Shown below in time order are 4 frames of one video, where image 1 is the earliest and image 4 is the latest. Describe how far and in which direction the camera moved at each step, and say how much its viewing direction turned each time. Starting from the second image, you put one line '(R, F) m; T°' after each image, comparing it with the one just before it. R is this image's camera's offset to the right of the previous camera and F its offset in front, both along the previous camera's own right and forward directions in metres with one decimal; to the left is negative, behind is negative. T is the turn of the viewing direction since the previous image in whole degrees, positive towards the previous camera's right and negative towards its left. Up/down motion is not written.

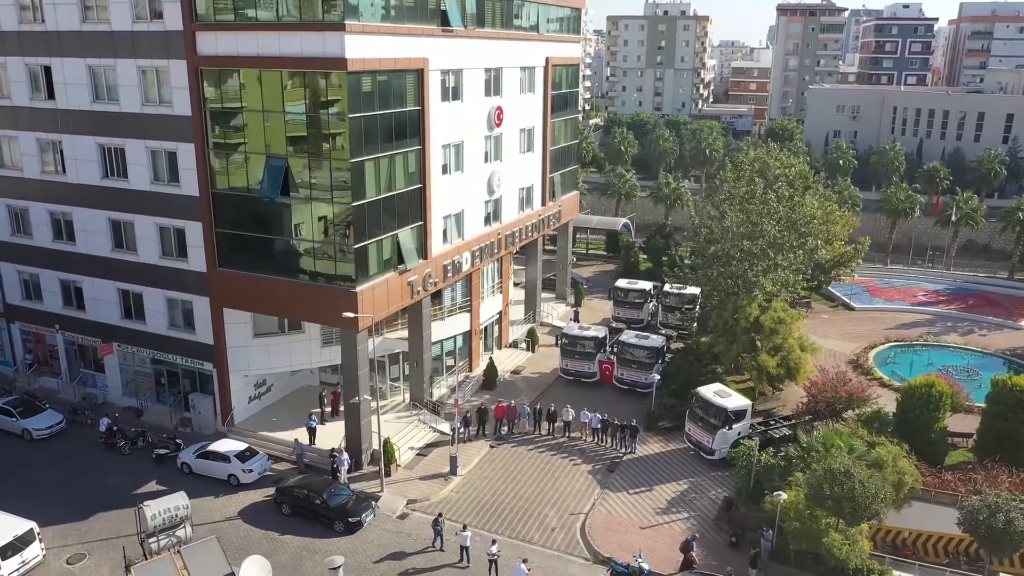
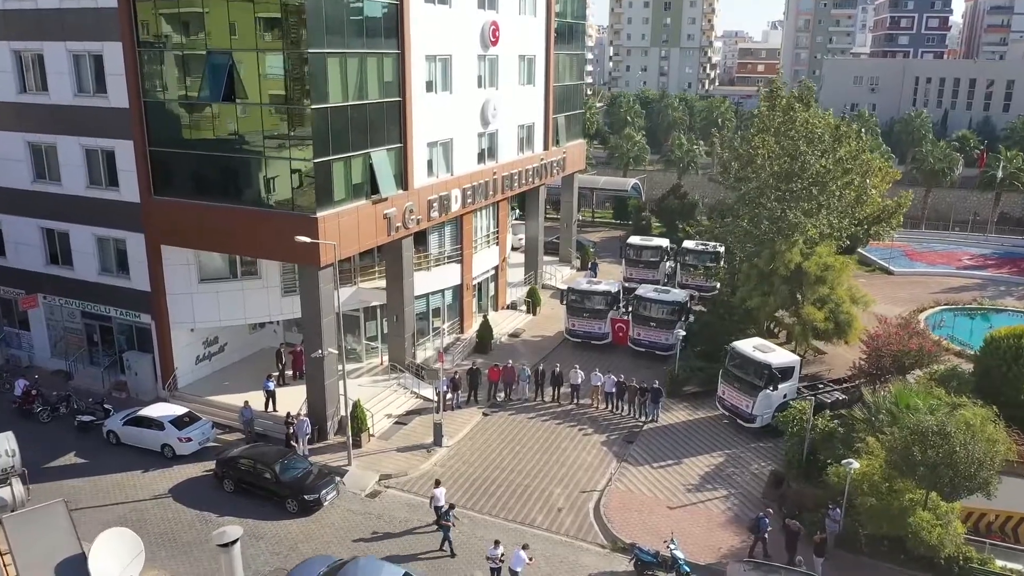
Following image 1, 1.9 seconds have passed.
(+0.1, +5.5) m; 0°
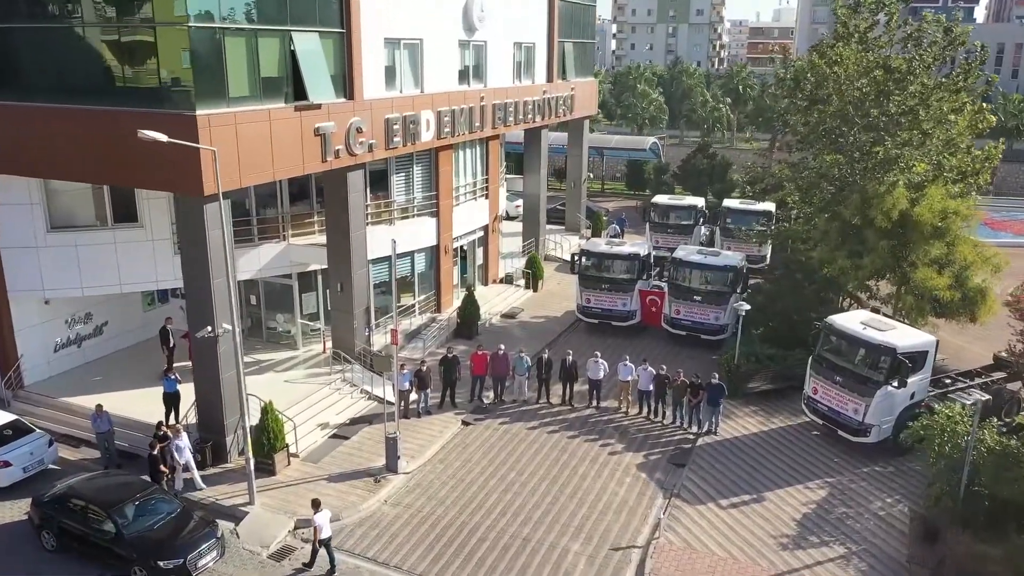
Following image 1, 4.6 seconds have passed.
(+0.1, +8.6) m; 0°
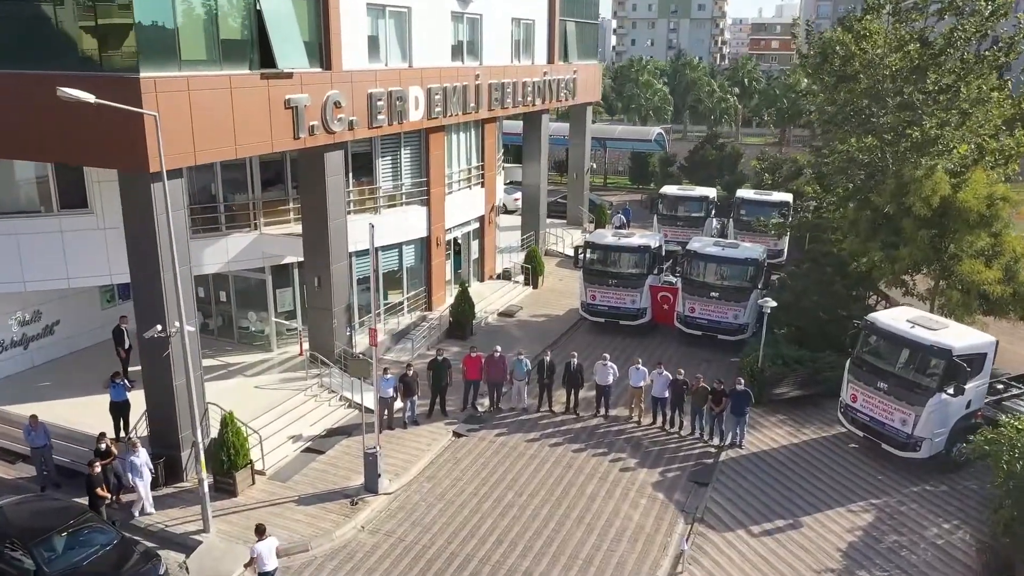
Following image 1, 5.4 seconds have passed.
(0.0, +2.2) m; 0°
